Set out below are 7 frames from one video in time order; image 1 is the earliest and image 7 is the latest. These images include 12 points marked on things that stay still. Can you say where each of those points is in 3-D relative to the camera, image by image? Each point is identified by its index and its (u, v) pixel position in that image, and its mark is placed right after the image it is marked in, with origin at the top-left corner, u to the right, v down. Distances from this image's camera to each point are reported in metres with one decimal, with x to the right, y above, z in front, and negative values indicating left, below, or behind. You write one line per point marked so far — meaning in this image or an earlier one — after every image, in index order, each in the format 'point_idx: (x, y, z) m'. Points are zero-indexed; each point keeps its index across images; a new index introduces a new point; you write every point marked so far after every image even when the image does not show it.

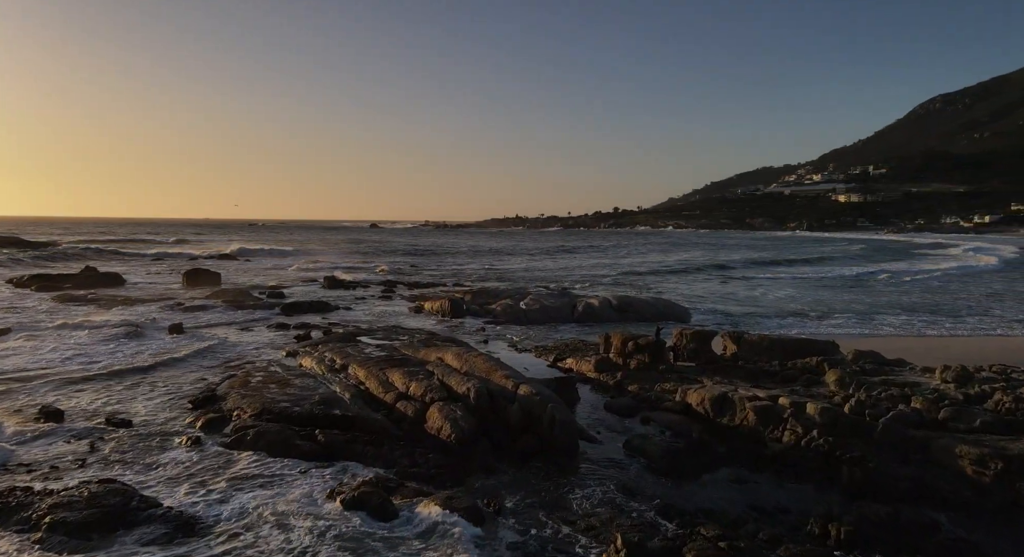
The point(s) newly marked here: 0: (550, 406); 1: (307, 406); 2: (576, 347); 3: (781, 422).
0: (+0.6, -2.0, +11.4) m
1: (-3.3, -2.0, +11.6) m
2: (+1.7, -1.9, +20.0) m
3: (+4.2, -2.3, +11.6) m
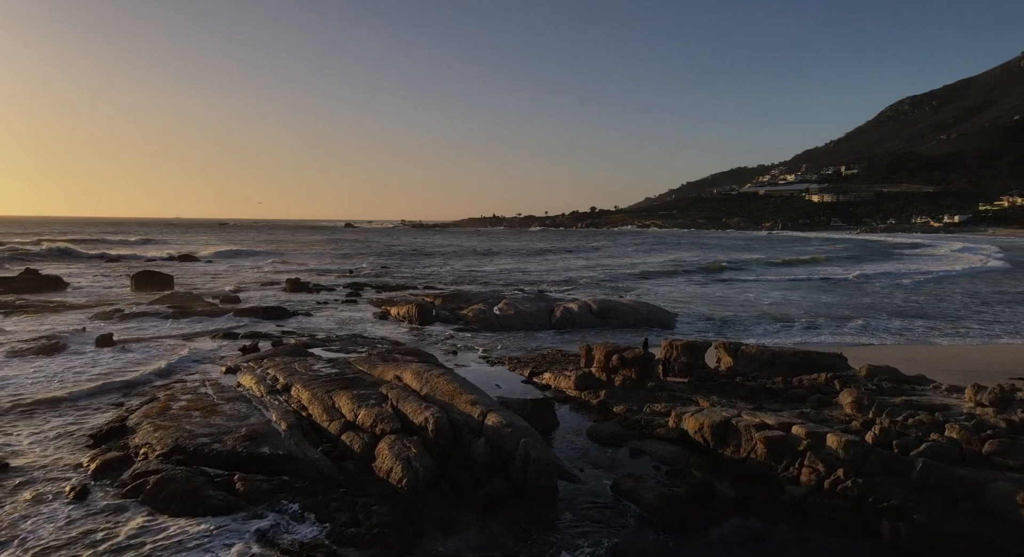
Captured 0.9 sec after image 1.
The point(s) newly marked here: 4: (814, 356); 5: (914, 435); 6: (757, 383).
0: (+0.2, -2.1, +9.5) m
1: (-3.7, -2.1, +9.6) m
2: (+1.0, -2.0, +18.1) m
3: (+3.8, -2.4, +9.8) m
4: (+6.0, -1.6, +14.6) m
5: (+5.7, -2.2, +10.3) m
6: (+4.6, -2.0, +13.9) m
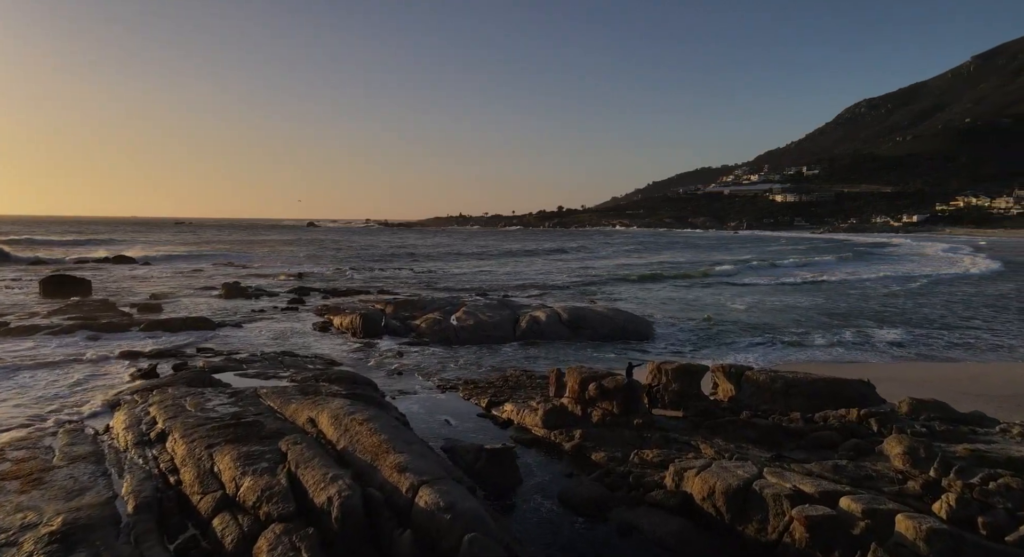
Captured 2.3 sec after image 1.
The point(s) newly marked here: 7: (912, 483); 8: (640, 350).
0: (-0.4, -2.3, +6.5) m
1: (-4.2, -2.3, +6.5) m
2: (+0.1, -2.2, +15.2) m
3: (+3.2, -2.5, +7.0) m
4: (+5.2, -1.7, +11.9) m
5: (+5.1, -2.4, +7.6) m
6: (+3.9, -2.1, +11.1) m
7: (+4.6, -2.4, +8.5) m
8: (+3.4, -1.9, +19.3) m
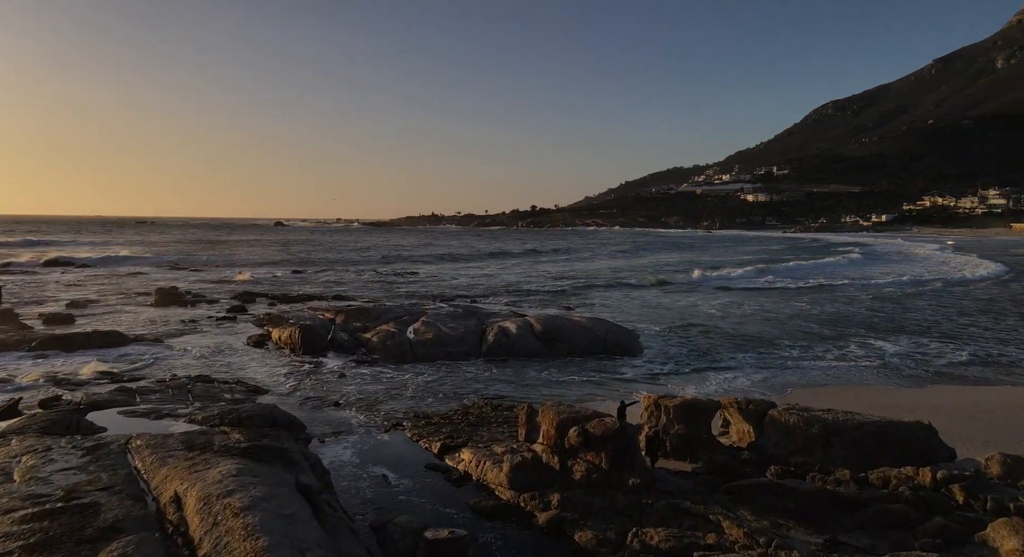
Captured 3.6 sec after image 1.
0: (-0.7, -2.5, +3.6) m
1: (-4.6, -2.5, +3.4) m
2: (-0.6, -2.4, +12.3) m
3: (+2.9, -2.7, +4.2) m
4: (+4.7, -1.9, +9.2) m
5: (+4.7, -2.5, +4.8) m
6: (+3.4, -2.3, +8.3) m
7: (+4.2, -2.5, +5.7) m
8: (+2.6, -2.0, +16.5) m
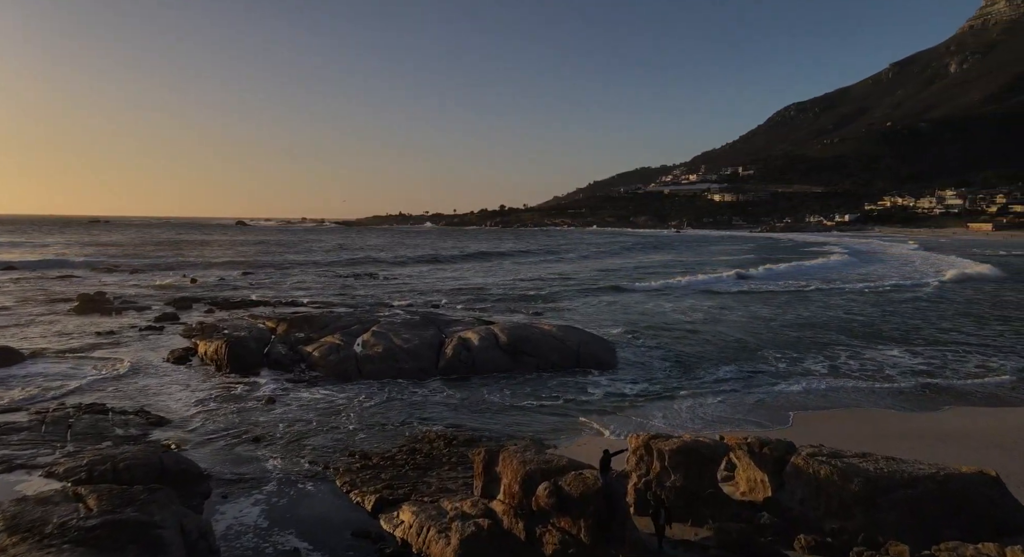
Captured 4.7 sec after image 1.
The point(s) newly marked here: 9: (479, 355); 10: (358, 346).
0: (-1.0, -2.6, +1.3) m
1: (-4.8, -2.6, +1.0) m
2: (-1.2, -2.5, +10.0) m
3: (+2.6, -2.8, +2.1) m
4: (+4.2, -2.0, +7.1) m
5: (+4.4, -2.6, +2.8) m
6: (+2.9, -2.4, +6.2) m
7: (+3.9, -2.6, +3.7) m
8: (+1.8, -2.1, +14.3) m
9: (-0.8, -1.7, +16.7) m
10: (-3.5, -1.5, +16.8) m
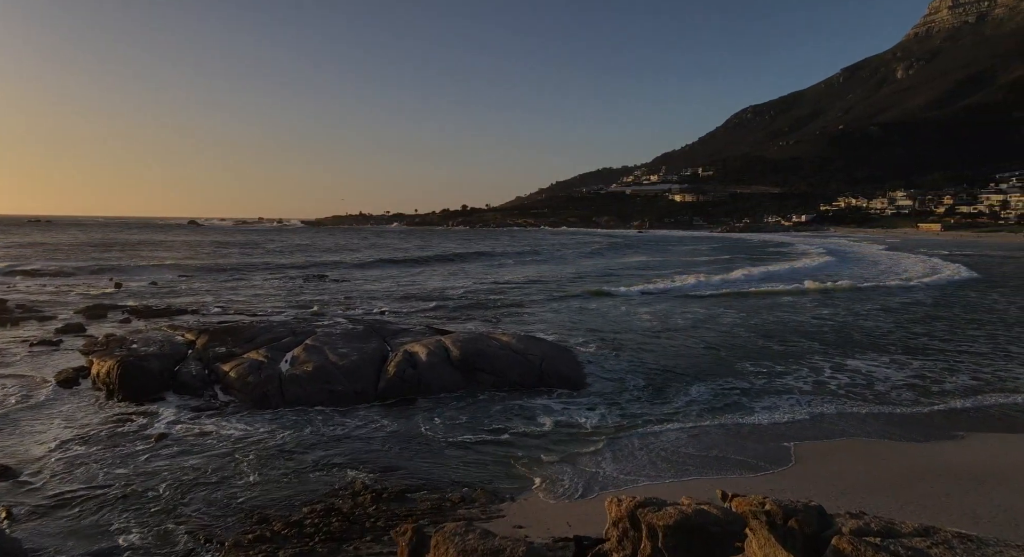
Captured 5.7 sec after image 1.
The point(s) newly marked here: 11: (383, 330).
0: (-1.1, -2.7, -1.0) m
1: (-4.9, -2.8, -1.6) m
2: (-1.8, -2.6, +7.6) m
3: (+2.4, -2.9, -0.1) m
4: (+3.8, -2.1, +5.0) m
5: (+4.2, -2.7, +0.7) m
6: (+2.5, -2.5, +4.1) m
7: (+3.6, -2.7, +1.6) m
8: (+1.0, -2.3, +12.1) m
9: (-1.7, -1.8, +14.4) m
10: (-4.4, -1.7, +14.3) m
11: (-3.2, -1.3, +18.7) m
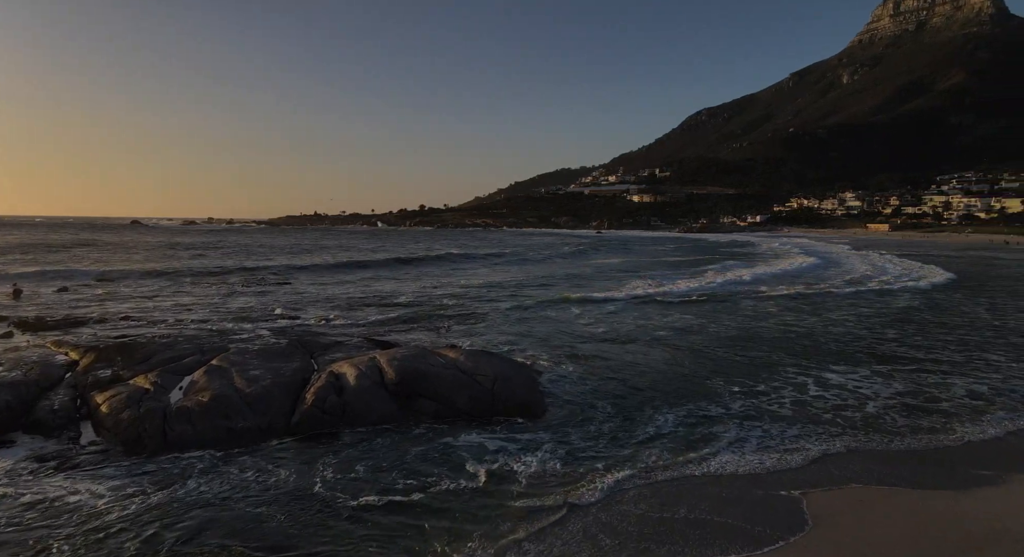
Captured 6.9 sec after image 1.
0: (-1.2, -2.8, -3.6) m
1: (-4.9, -2.9, -4.4) m
2: (-2.3, -2.7, +5.0) m
3: (+2.3, -3.0, -2.5) m
4: (+3.4, -2.2, +2.7) m
5: (+4.0, -2.8, -1.6) m
6: (+2.2, -2.6, +1.6) m
7: (+3.4, -2.8, -0.8) m
8: (+0.2, -2.4, +9.6) m
9: (-2.6, -2.0, +11.7) m
10: (-5.3, -1.8, +11.4) m
11: (-4.4, -1.5, +15.9) m
